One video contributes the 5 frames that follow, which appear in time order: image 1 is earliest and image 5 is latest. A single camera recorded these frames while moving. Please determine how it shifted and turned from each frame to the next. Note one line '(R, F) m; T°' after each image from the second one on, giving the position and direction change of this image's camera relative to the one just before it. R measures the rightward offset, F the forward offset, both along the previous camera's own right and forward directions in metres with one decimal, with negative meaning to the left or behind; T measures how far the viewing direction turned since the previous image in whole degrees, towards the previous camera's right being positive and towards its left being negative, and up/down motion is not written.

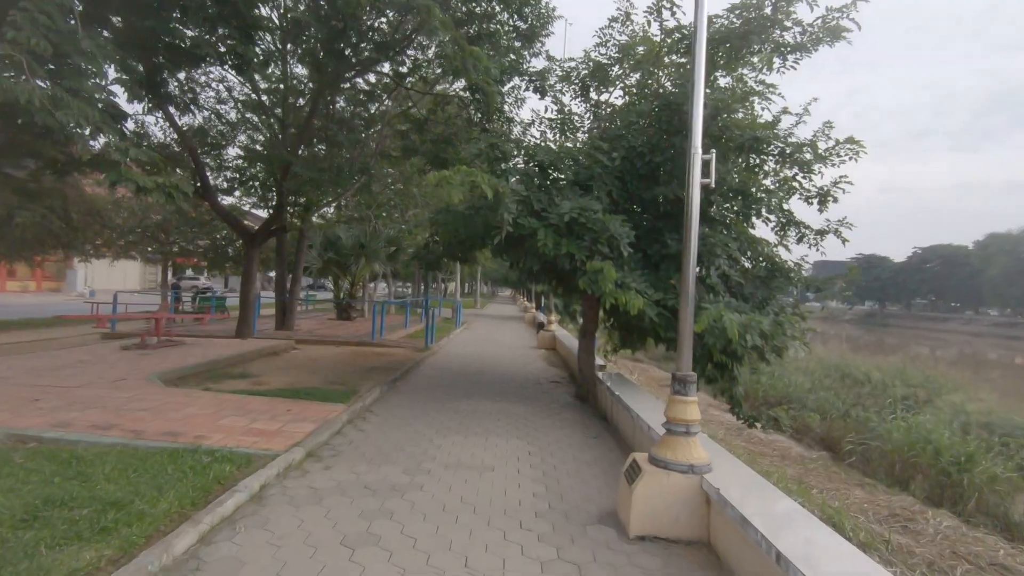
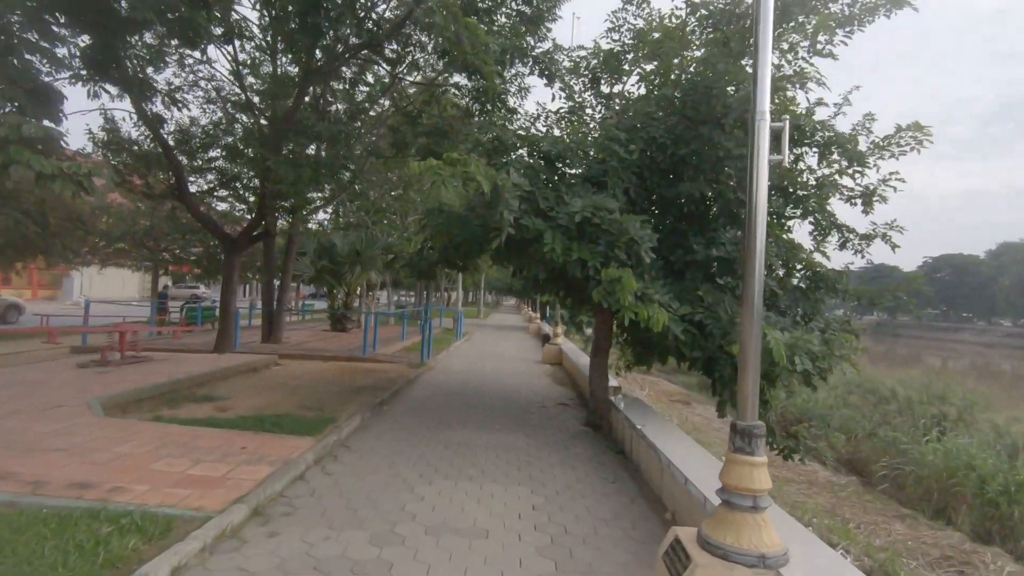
(0.0, +1.2) m; -1°
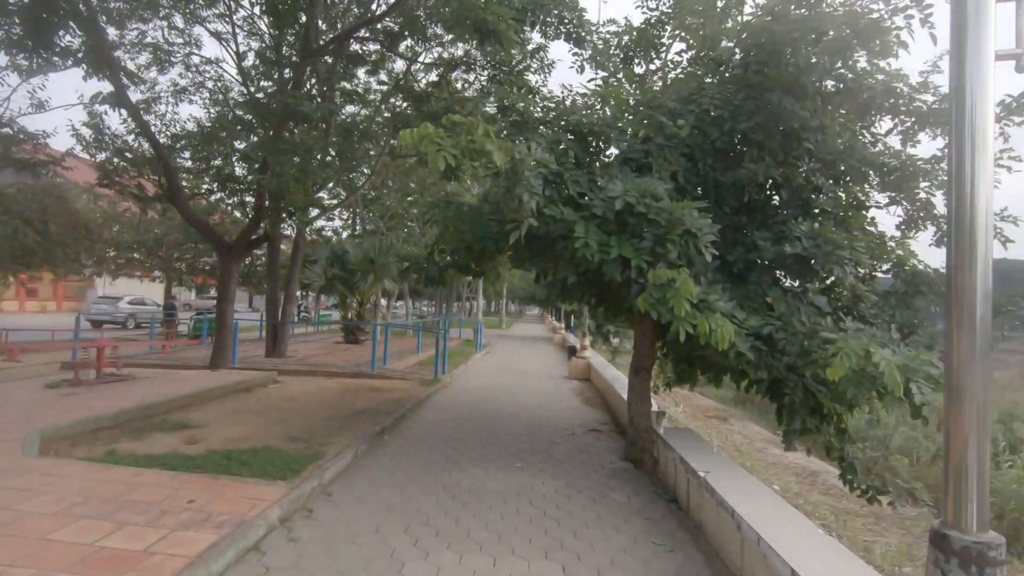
(0.0, +1.4) m; -2°
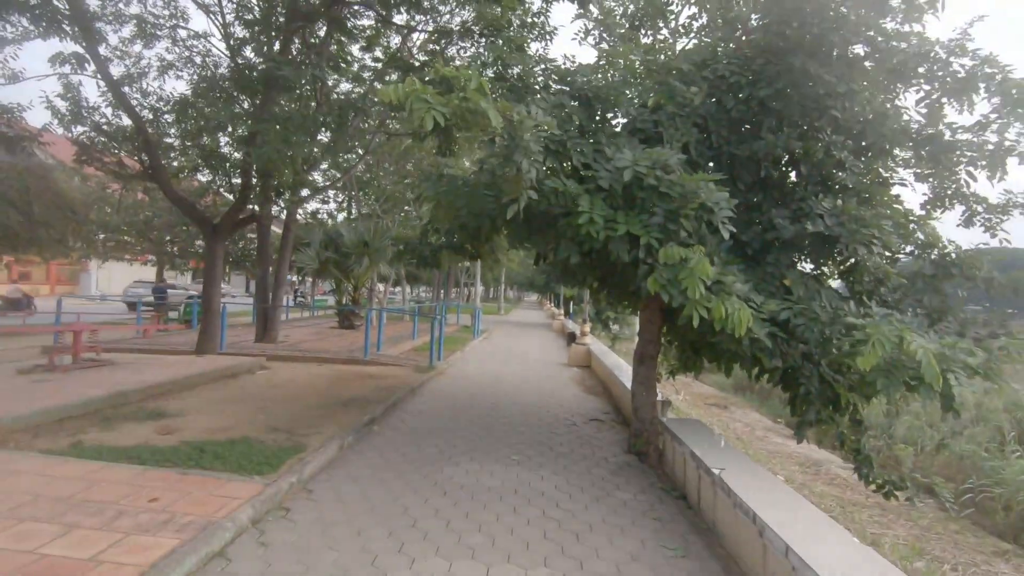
(0.0, +0.5) m; 0°
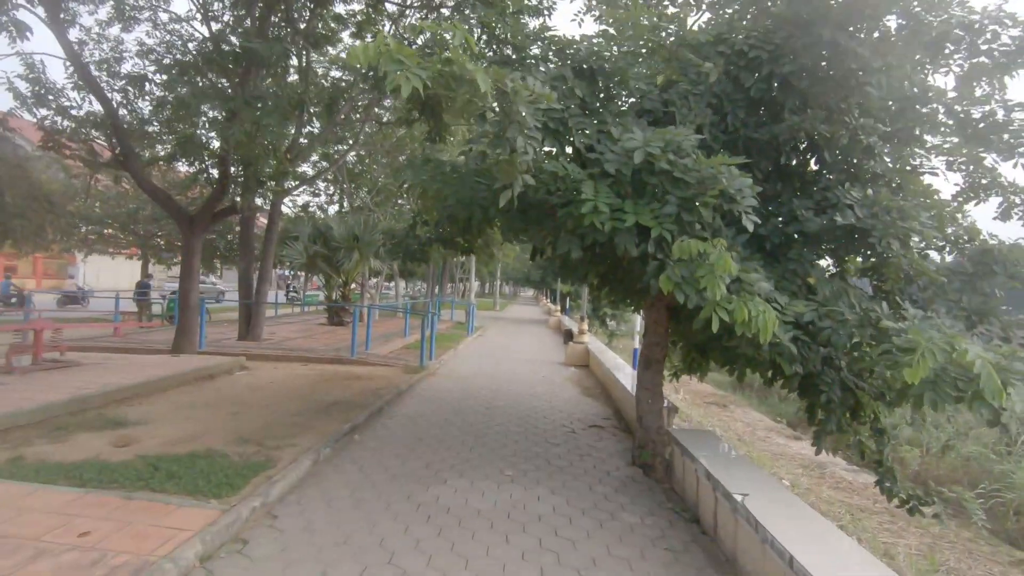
(0.0, +0.6) m; 0°
